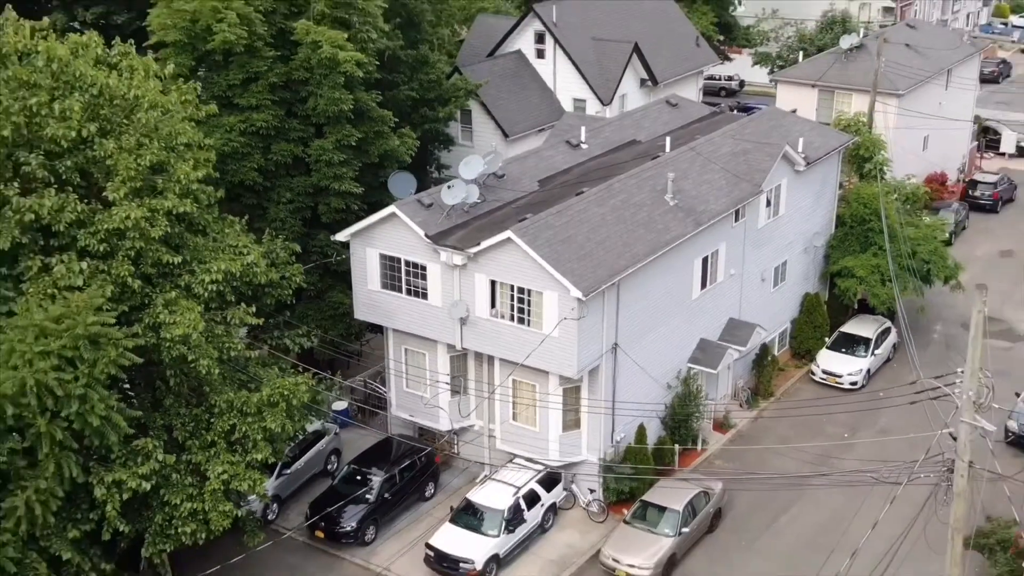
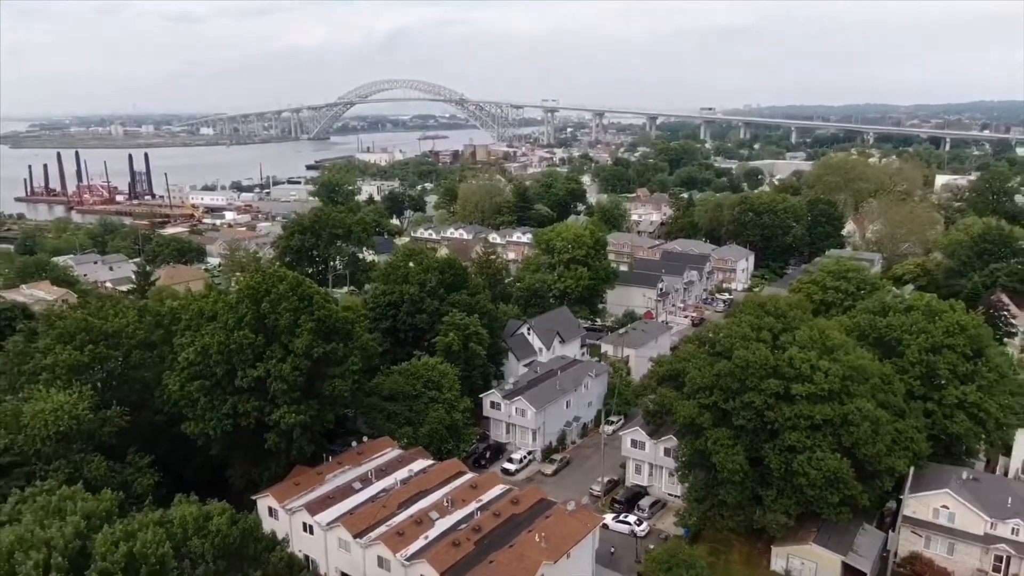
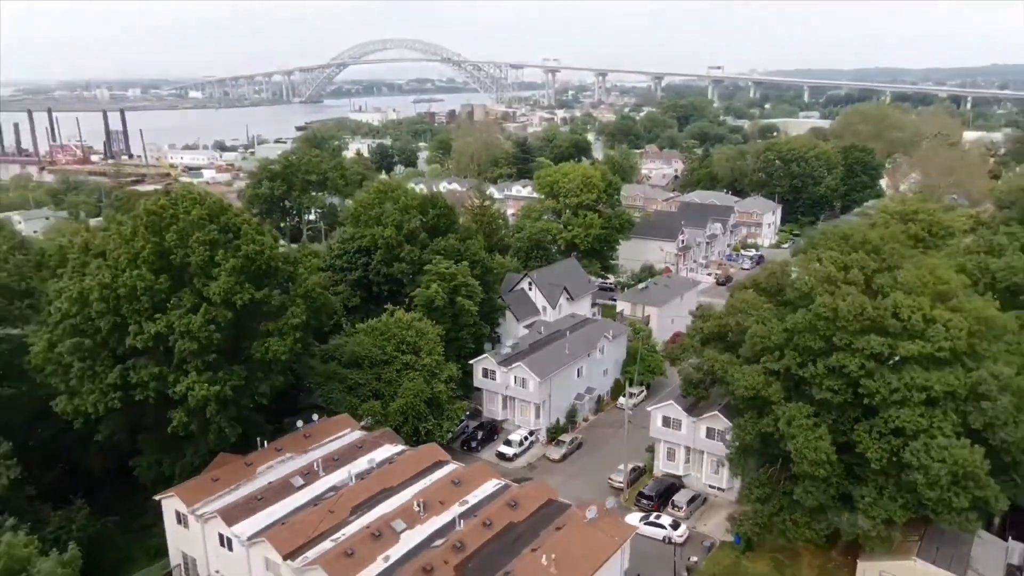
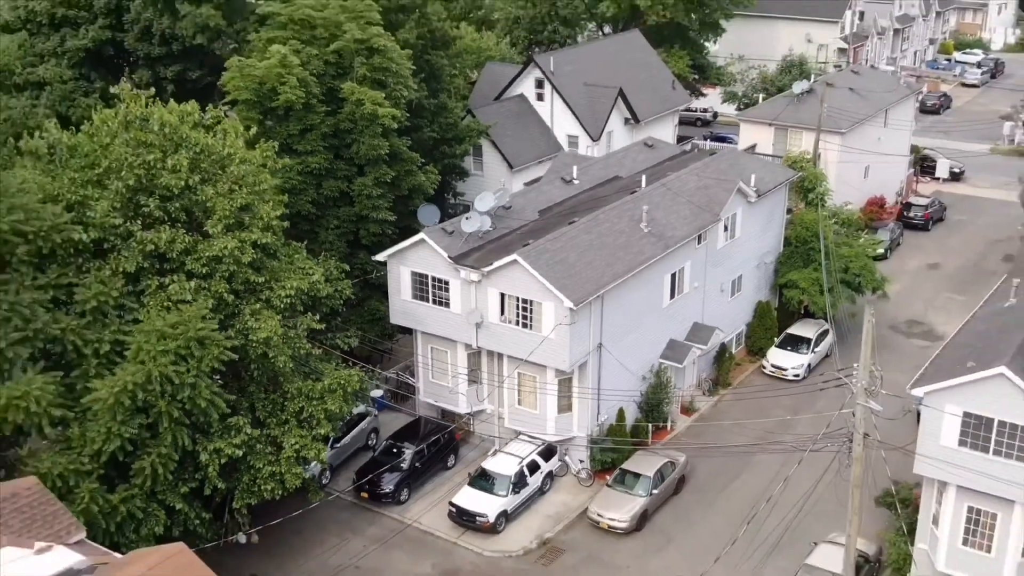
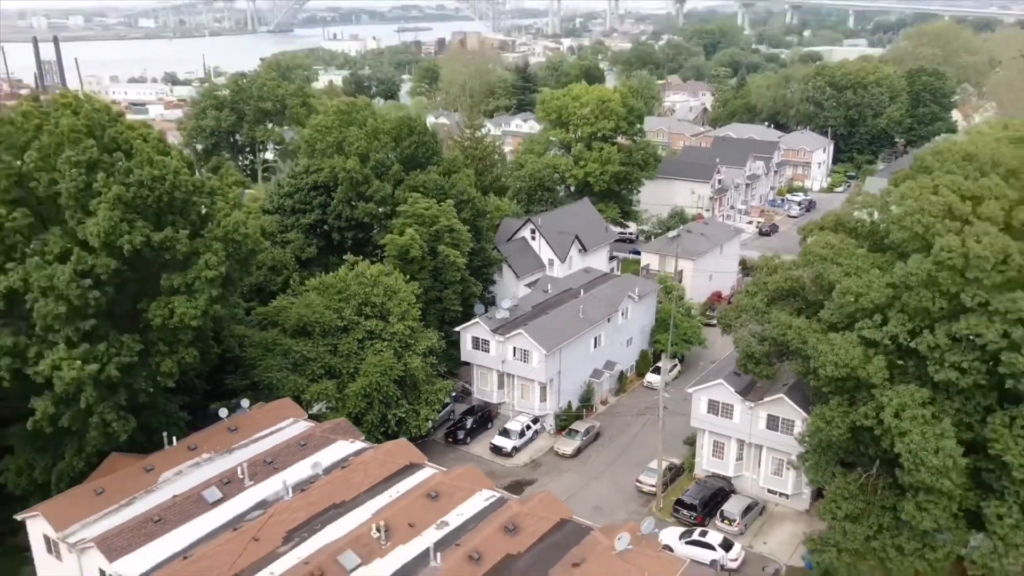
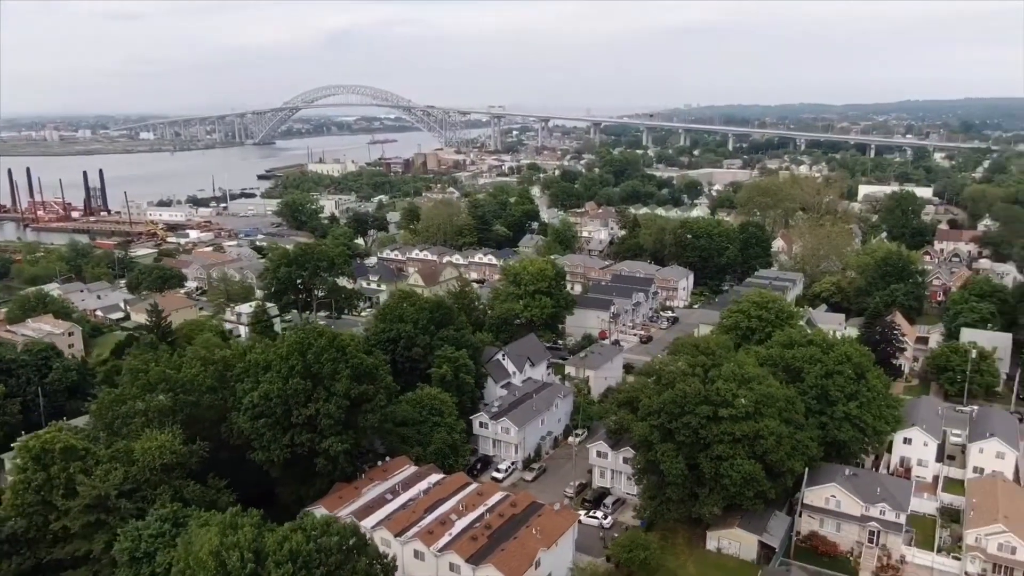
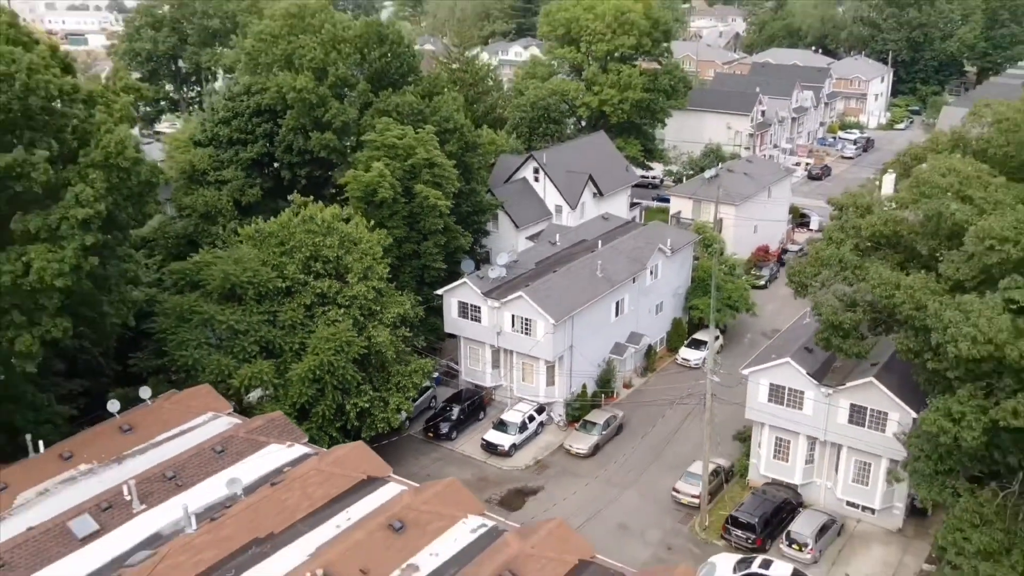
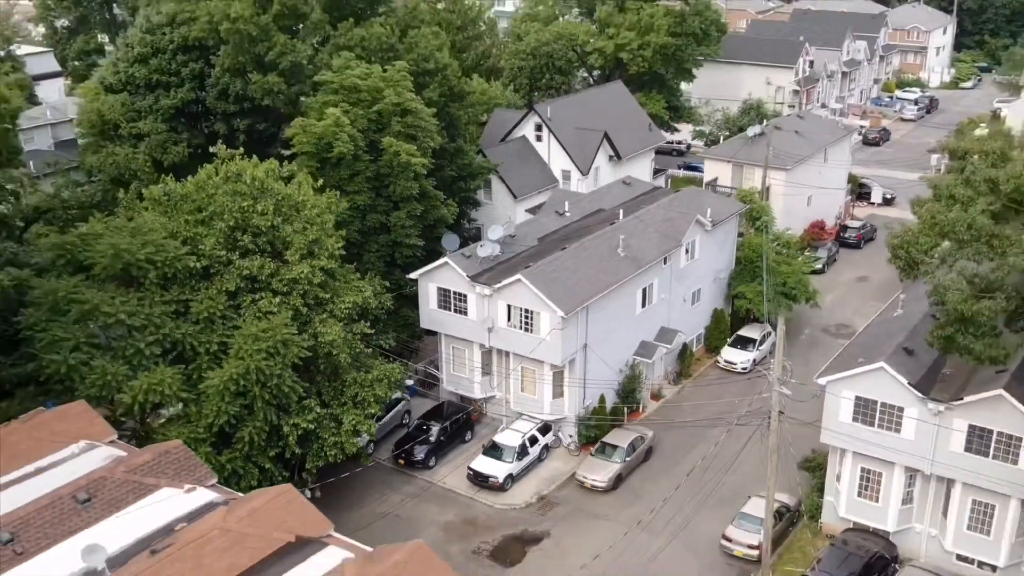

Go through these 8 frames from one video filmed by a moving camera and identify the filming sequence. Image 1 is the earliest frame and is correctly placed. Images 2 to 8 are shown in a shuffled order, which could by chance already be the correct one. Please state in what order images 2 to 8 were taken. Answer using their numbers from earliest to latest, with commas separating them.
4, 8, 7, 5, 3, 2, 6
